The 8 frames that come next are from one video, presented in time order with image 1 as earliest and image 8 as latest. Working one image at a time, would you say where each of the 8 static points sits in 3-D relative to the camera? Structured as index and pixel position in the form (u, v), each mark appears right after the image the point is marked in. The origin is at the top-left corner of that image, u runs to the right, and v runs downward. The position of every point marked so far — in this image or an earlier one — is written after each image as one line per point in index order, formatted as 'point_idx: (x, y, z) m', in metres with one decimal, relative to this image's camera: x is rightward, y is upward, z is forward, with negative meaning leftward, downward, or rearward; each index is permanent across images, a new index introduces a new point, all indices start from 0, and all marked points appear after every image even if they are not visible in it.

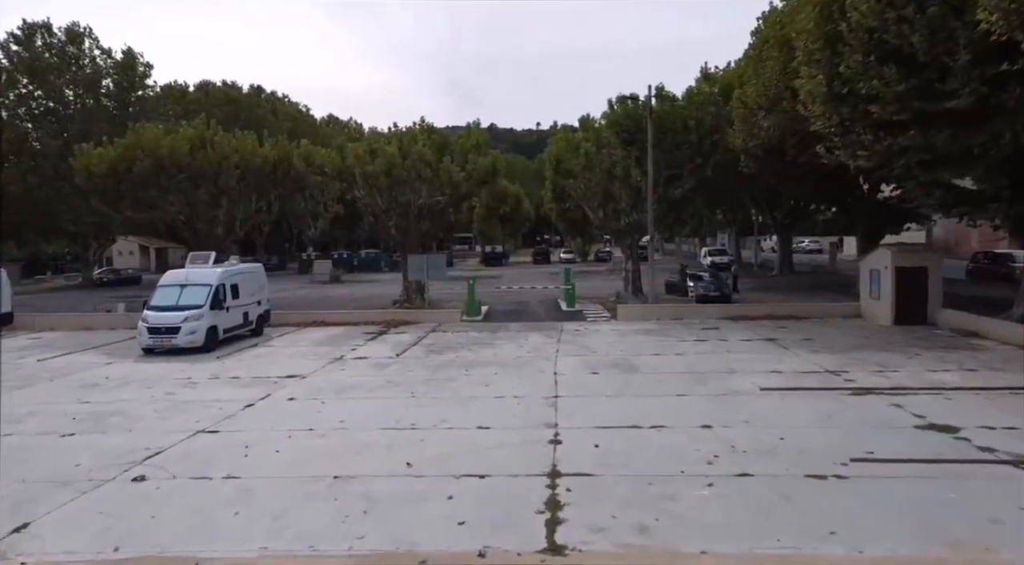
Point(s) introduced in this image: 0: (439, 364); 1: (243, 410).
0: (-1.9, -2.1, +17.6) m
1: (-5.2, -2.5, +13.0) m
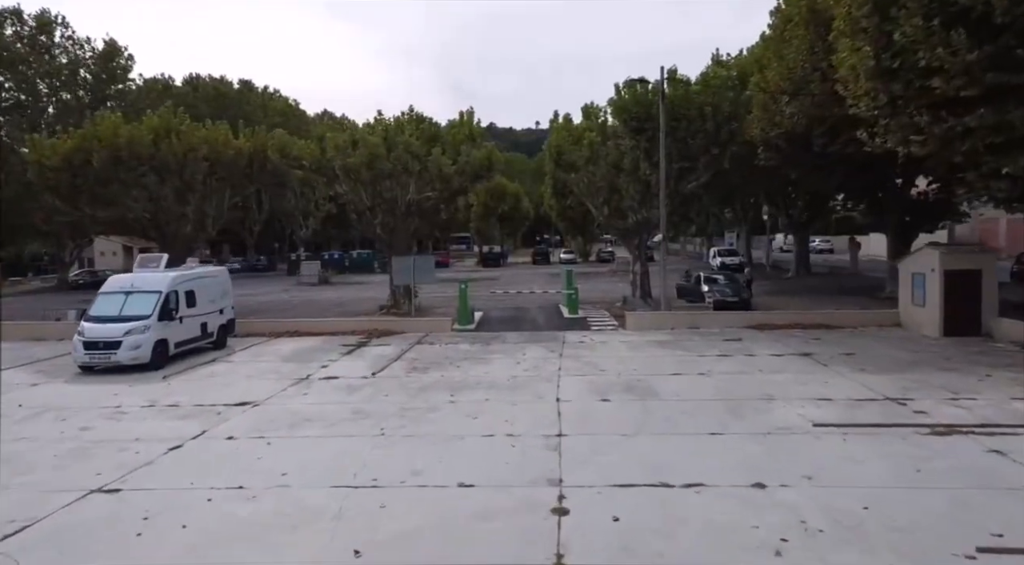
0: (-2.0, -2.3, +14.9) m
1: (-5.3, -2.6, +10.3) m
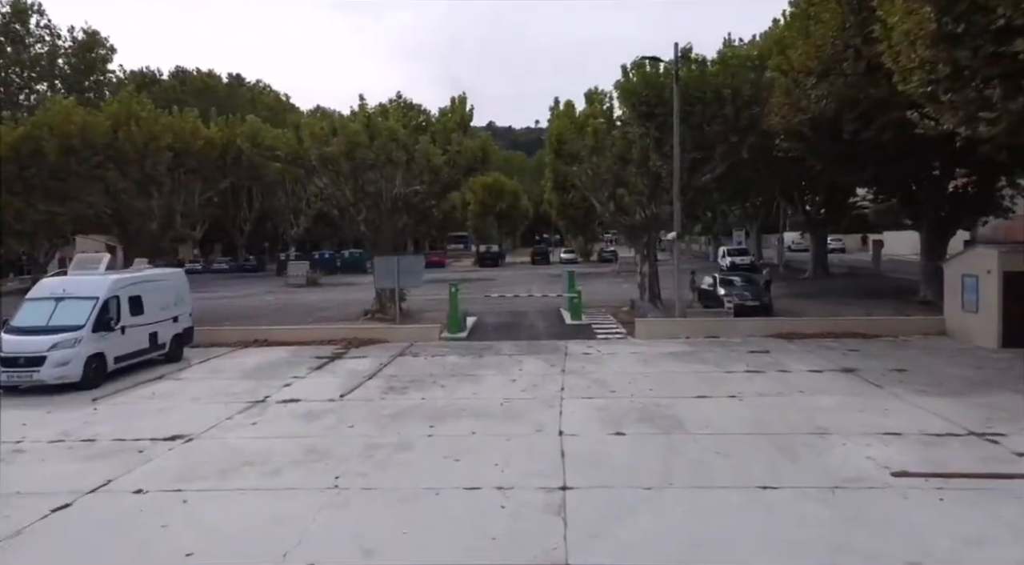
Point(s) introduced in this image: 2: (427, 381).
0: (-2.1, -2.4, +12.4) m
1: (-5.4, -2.7, +7.8) m
2: (-1.9, -2.2, +15.1) m
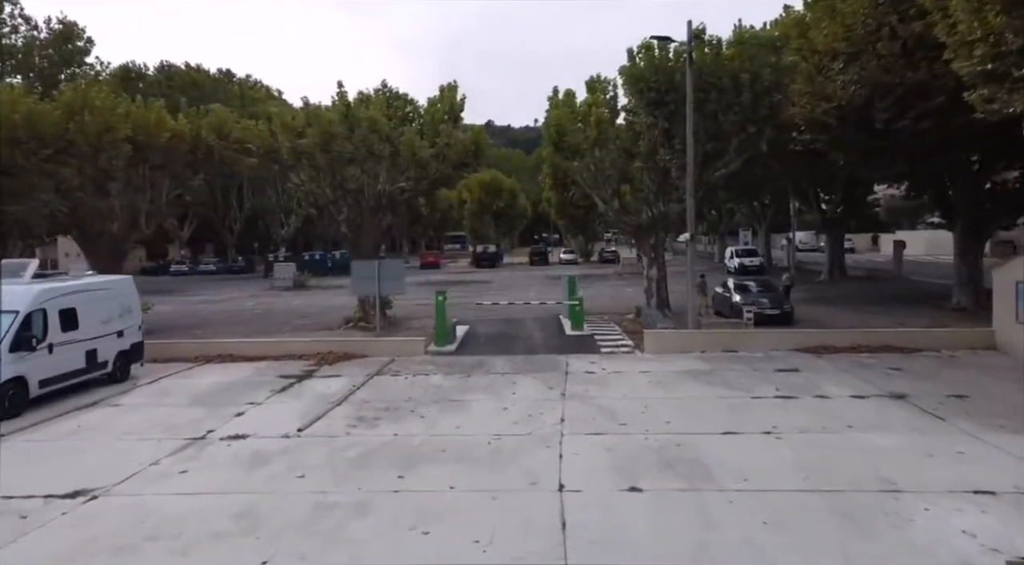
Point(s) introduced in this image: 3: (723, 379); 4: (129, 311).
0: (-2.3, -2.6, +10.2) m
1: (-5.6, -2.9, +5.6) m
2: (-2.1, -2.4, +12.9) m
3: (+4.5, -2.1, +14.5) m
4: (-9.1, -0.7, +16.1) m
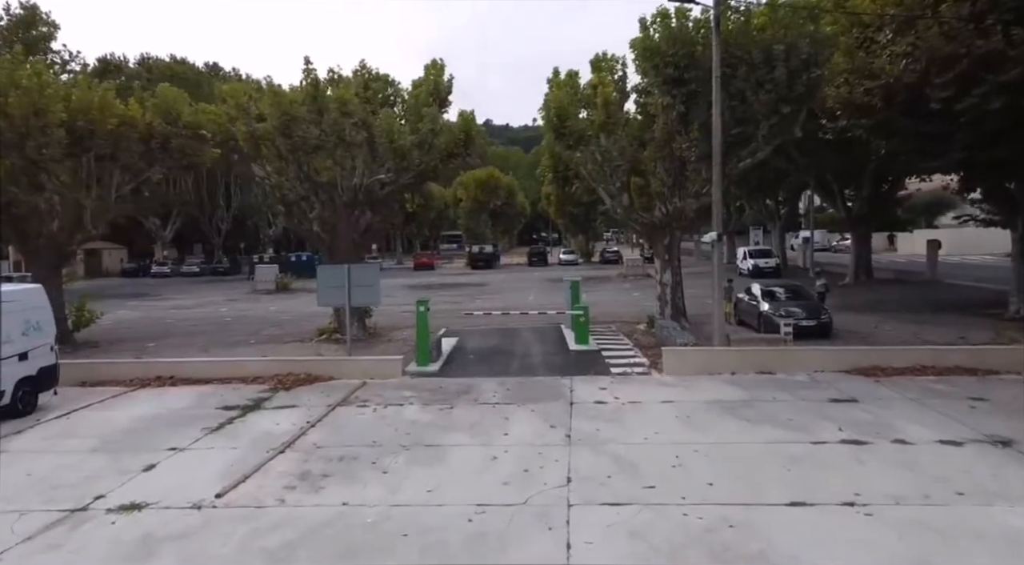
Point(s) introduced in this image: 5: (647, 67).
0: (-2.4, -2.8, +7.3) m
1: (-5.7, -3.2, +2.7) m
2: (-2.2, -2.6, +10.0) m
3: (+4.4, -2.3, +11.6) m
4: (-9.2, -0.9, +13.2) m
5: (+3.6, +5.8, +18.2) m
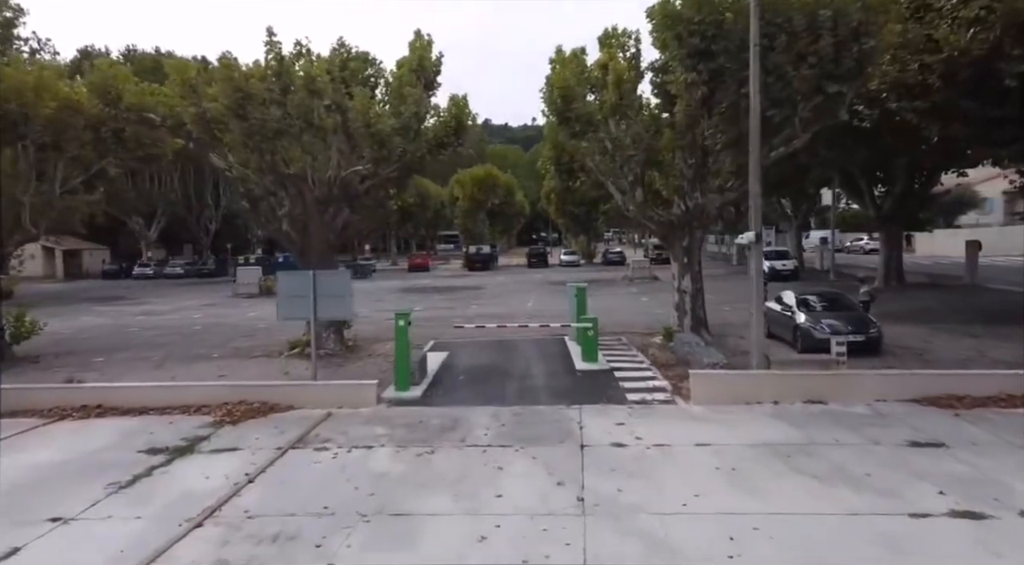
0: (-2.5, -3.0, +4.7) m
1: (-5.7, -3.3, +0.1) m
2: (-2.2, -2.8, +7.4) m
3: (+4.3, -2.5, +9.0) m
4: (-9.3, -1.1, +10.6) m
5: (+3.5, +5.6, +15.6) m
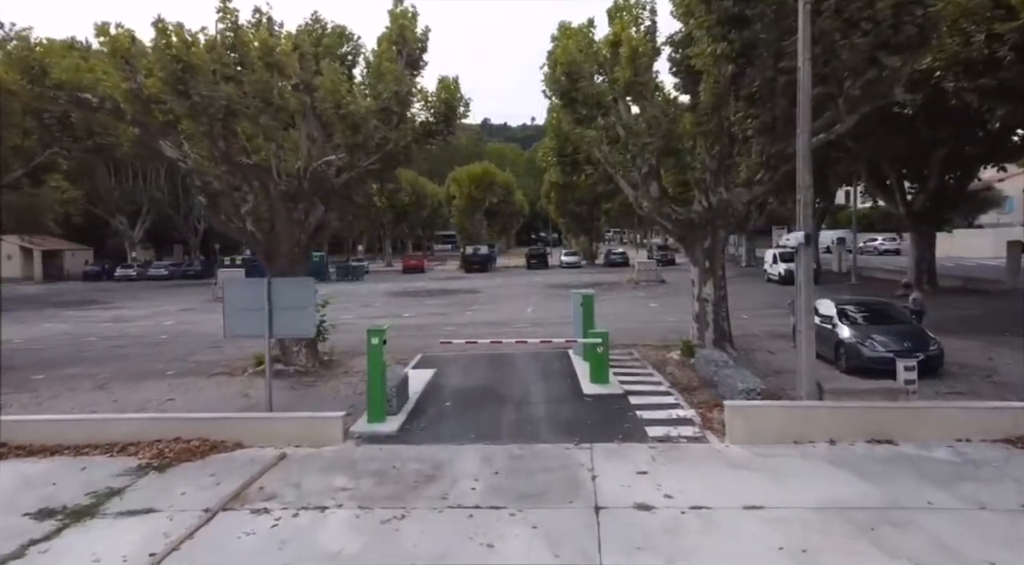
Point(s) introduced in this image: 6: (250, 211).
0: (-2.6, -3.1, +2.3) m
1: (-5.8, -3.5, -2.3) m
2: (-2.3, -3.0, +5.0) m
3: (+4.2, -2.6, +6.7) m
4: (-9.3, -1.2, +8.2) m
5: (+3.5, +5.4, +13.3) m
6: (-6.0, +1.6, +15.4) m
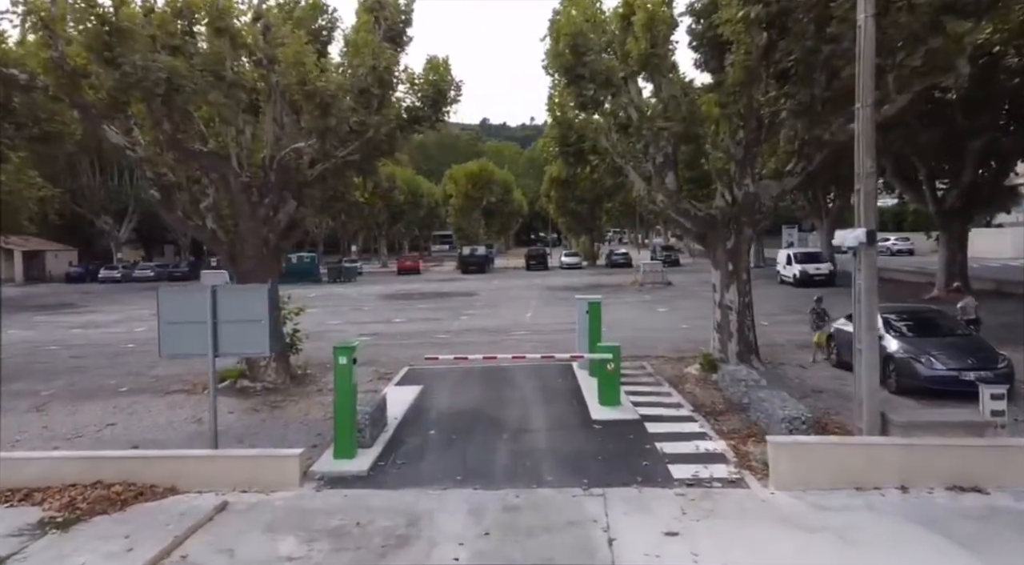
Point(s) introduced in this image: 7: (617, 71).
0: (-2.6, -3.2, +0.4) m
1: (-5.8, -3.6, -4.2) m
2: (-2.4, -3.1, +3.1) m
3: (+4.2, -2.7, +4.7) m
4: (-9.4, -1.3, +6.2) m
5: (+3.4, +5.3, +11.3) m
6: (-6.0, +1.5, +13.4) m
7: (+2.1, +4.2, +13.9) m
